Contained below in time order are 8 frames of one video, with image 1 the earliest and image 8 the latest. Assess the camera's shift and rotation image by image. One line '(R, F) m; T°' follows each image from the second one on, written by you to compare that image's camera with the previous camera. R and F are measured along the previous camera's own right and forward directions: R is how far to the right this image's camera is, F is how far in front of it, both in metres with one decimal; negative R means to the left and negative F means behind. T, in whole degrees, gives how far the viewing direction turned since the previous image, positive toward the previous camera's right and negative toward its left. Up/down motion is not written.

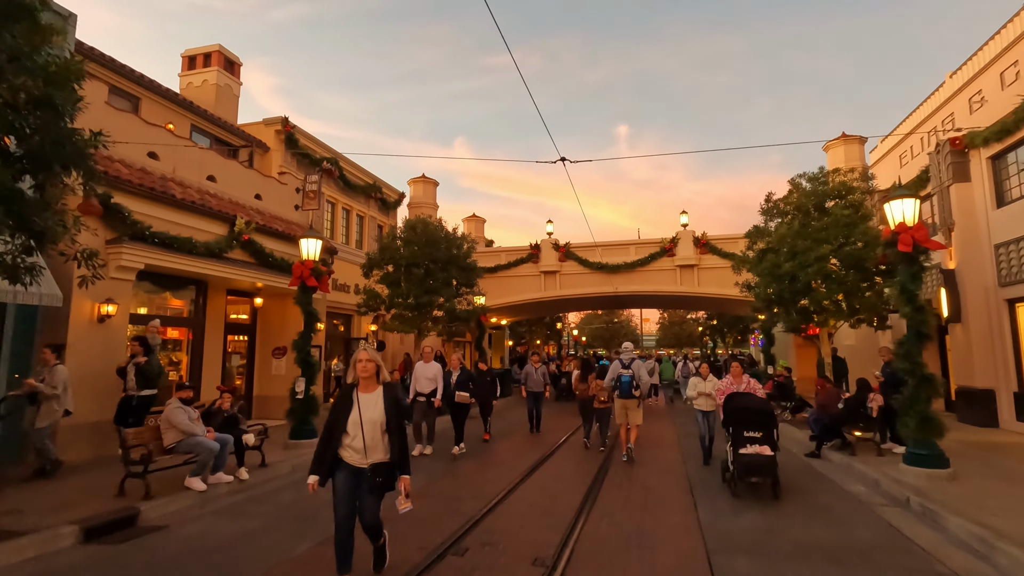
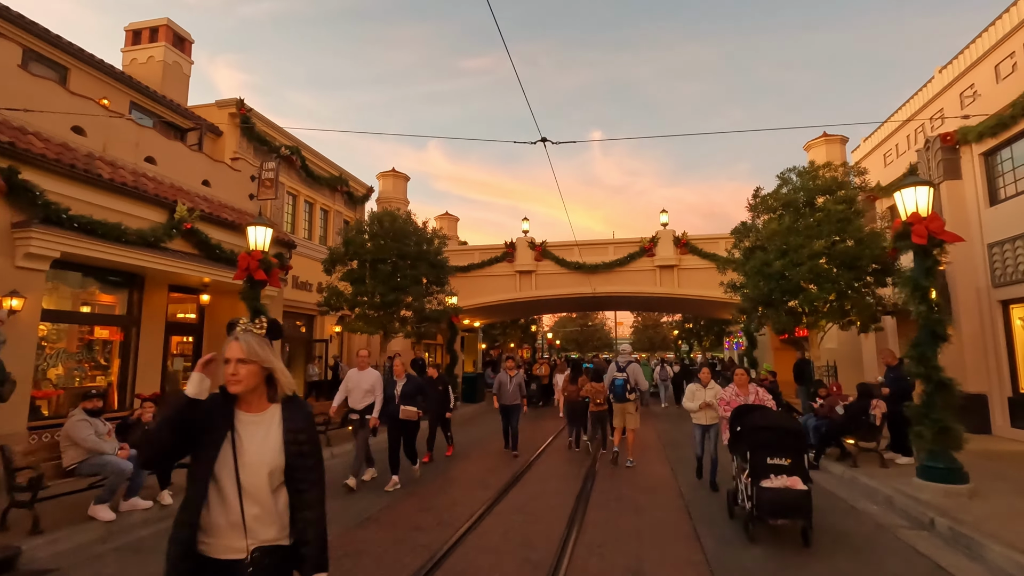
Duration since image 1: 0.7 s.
(0.0, +1.0) m; +3°
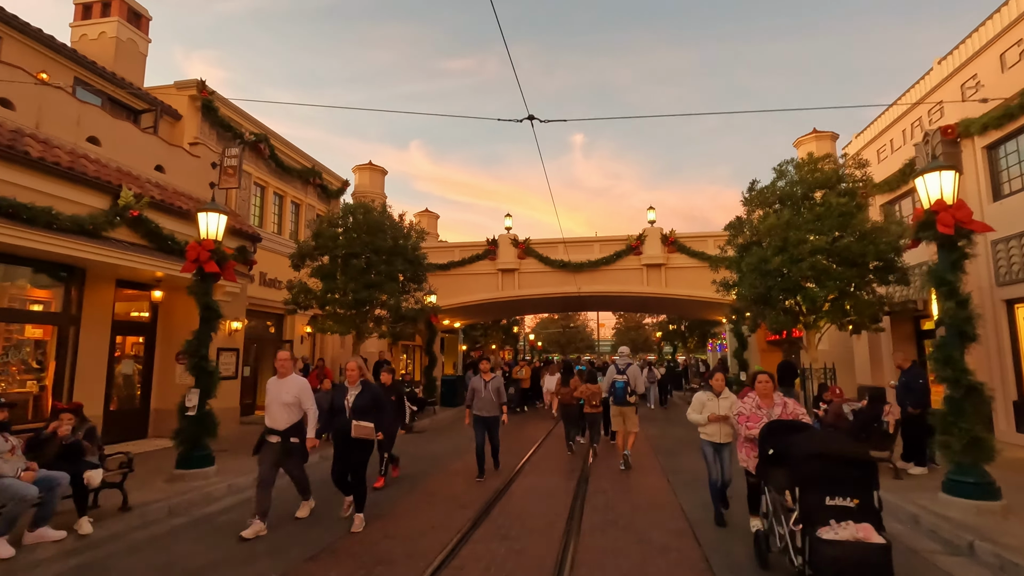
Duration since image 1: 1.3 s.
(0.0, +0.9) m; +2°
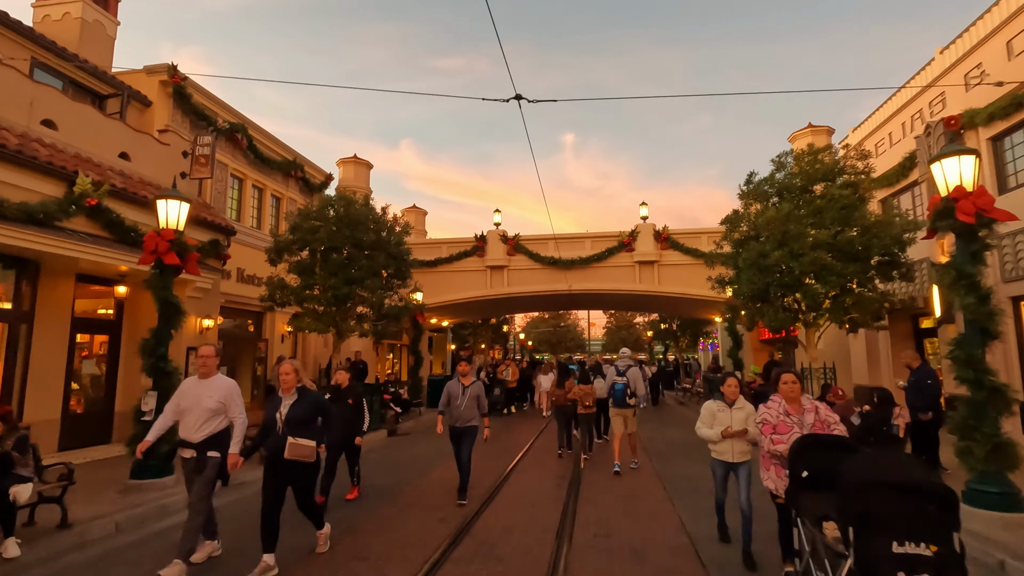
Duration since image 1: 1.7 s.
(+0.1, +0.6) m; +1°
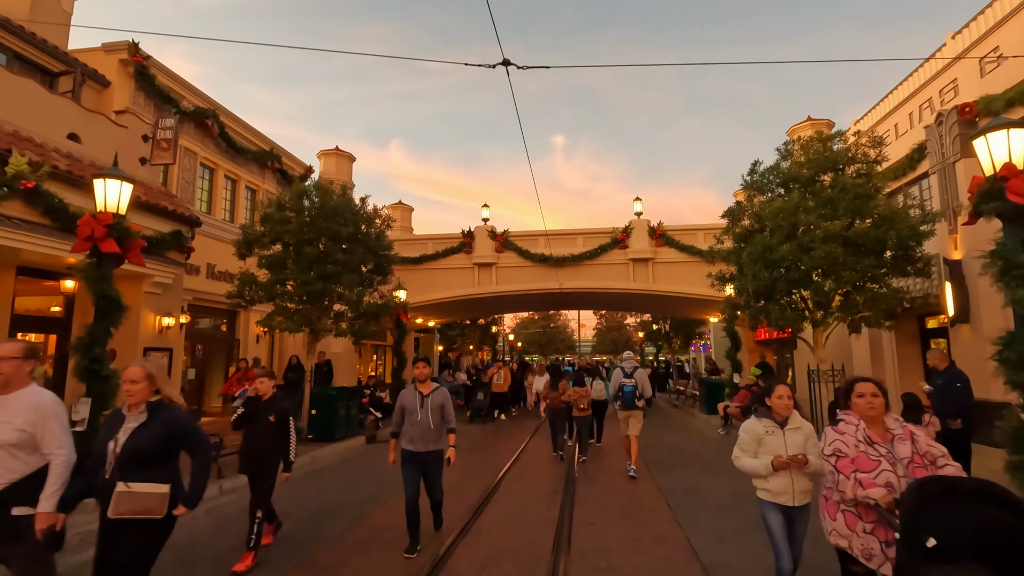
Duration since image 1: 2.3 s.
(0.0, +0.9) m; +1°
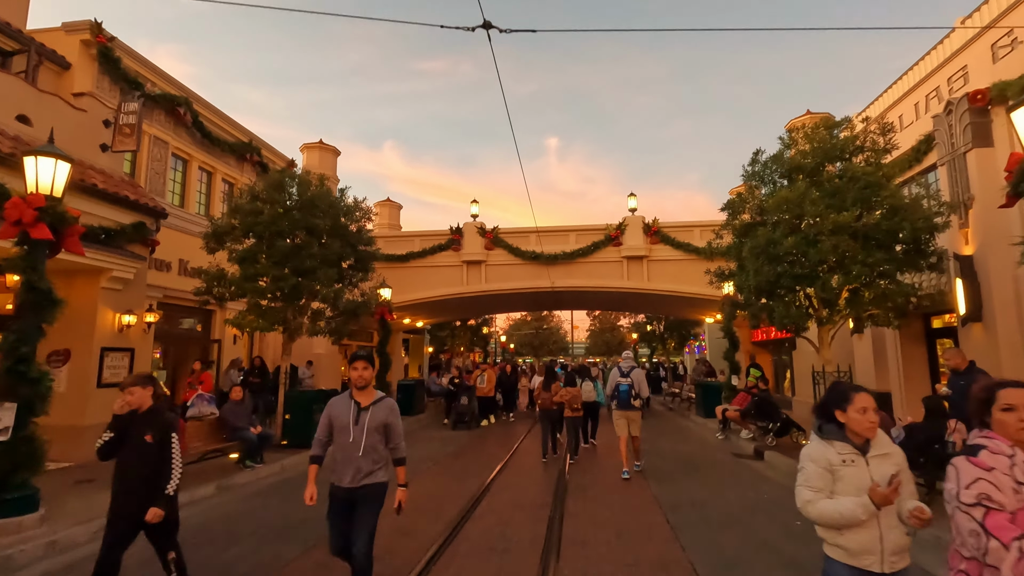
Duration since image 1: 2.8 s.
(+0.1, +0.7) m; +1°
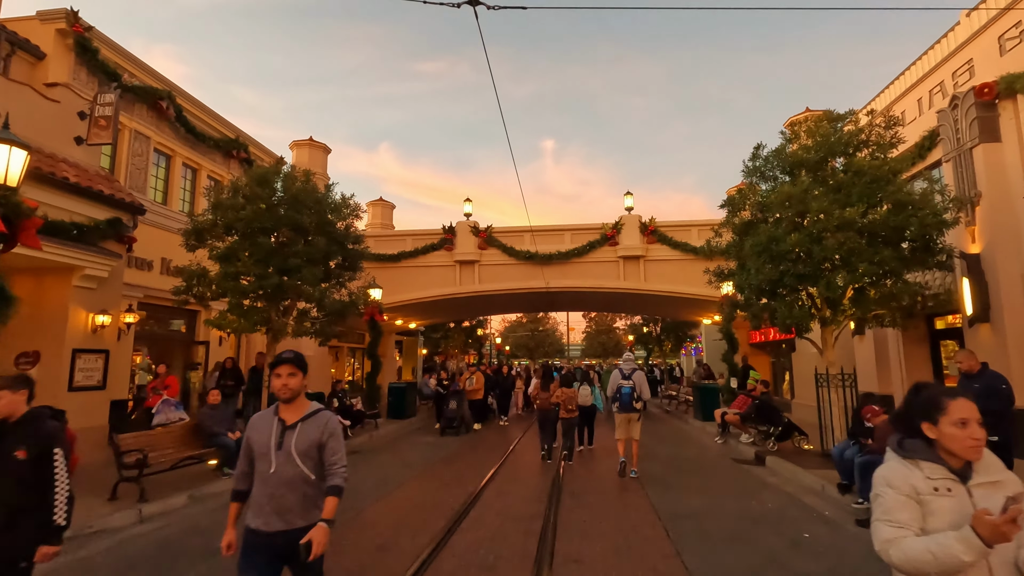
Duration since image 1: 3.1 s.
(+0.1, +0.4) m; 0°
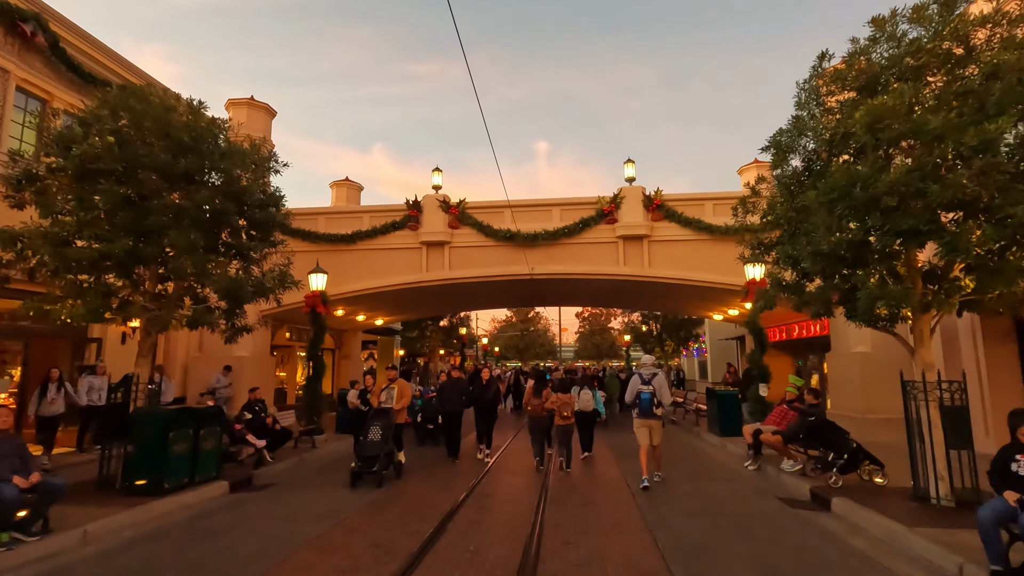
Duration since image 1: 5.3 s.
(+0.5, +3.1) m; +1°
